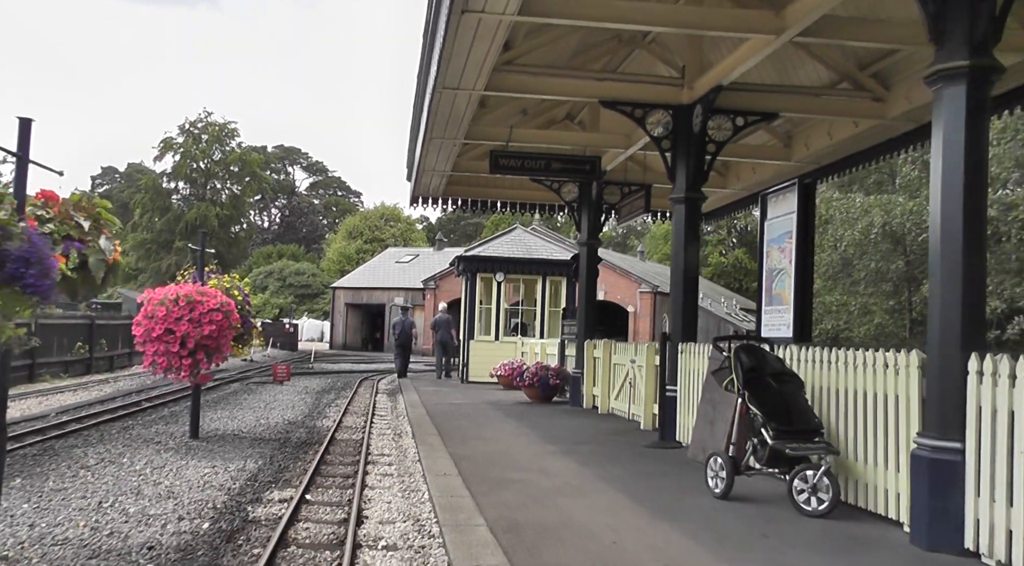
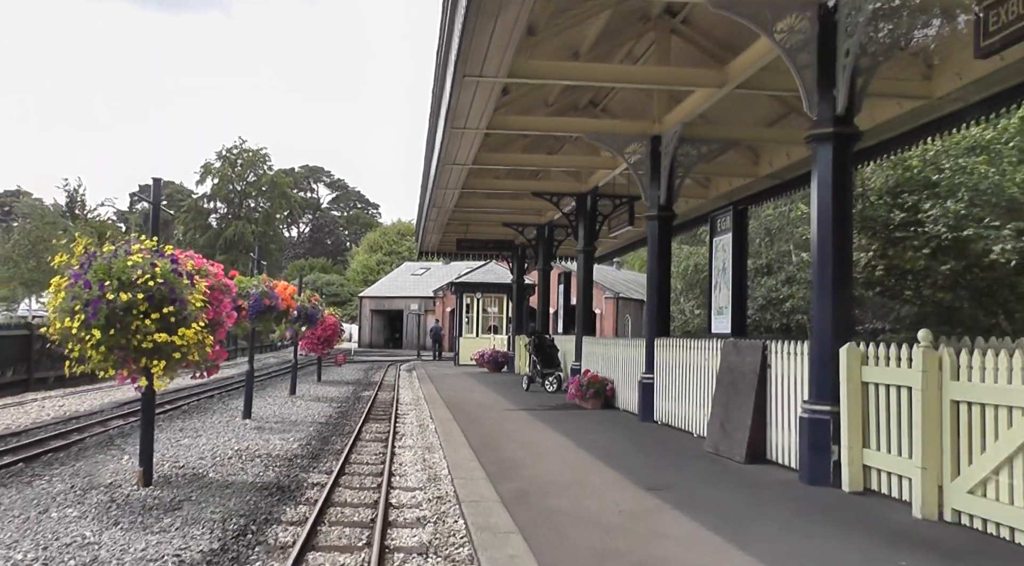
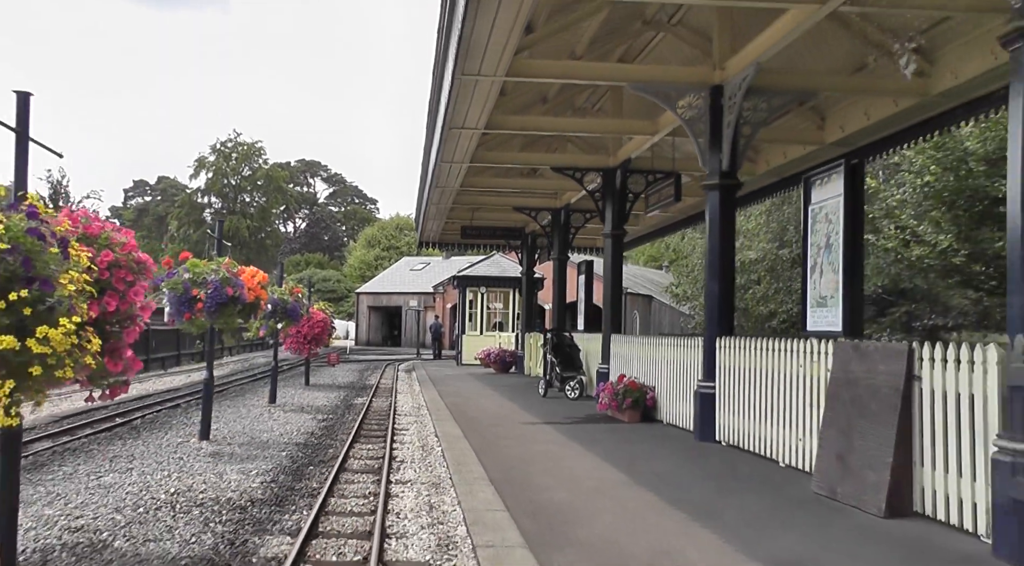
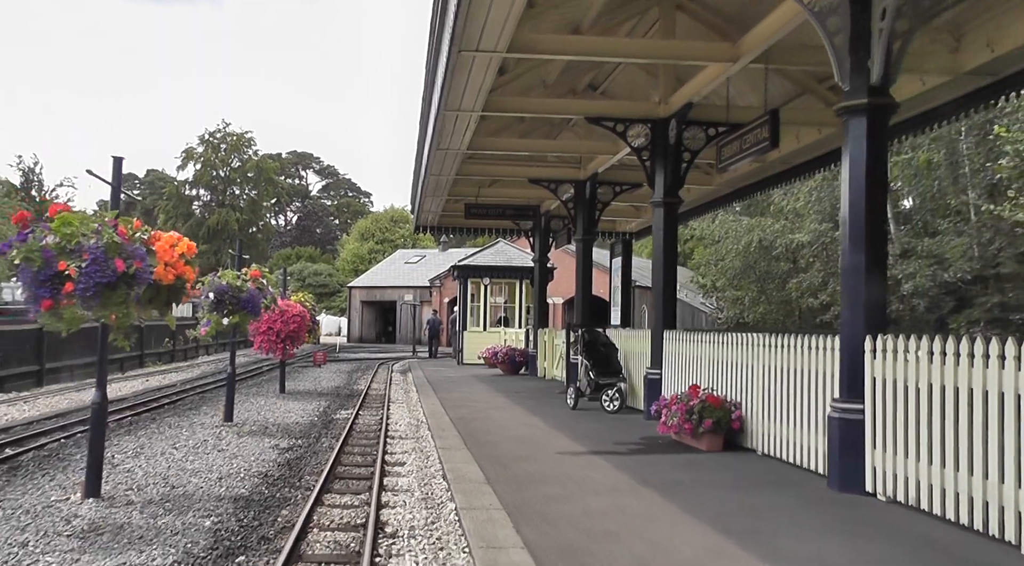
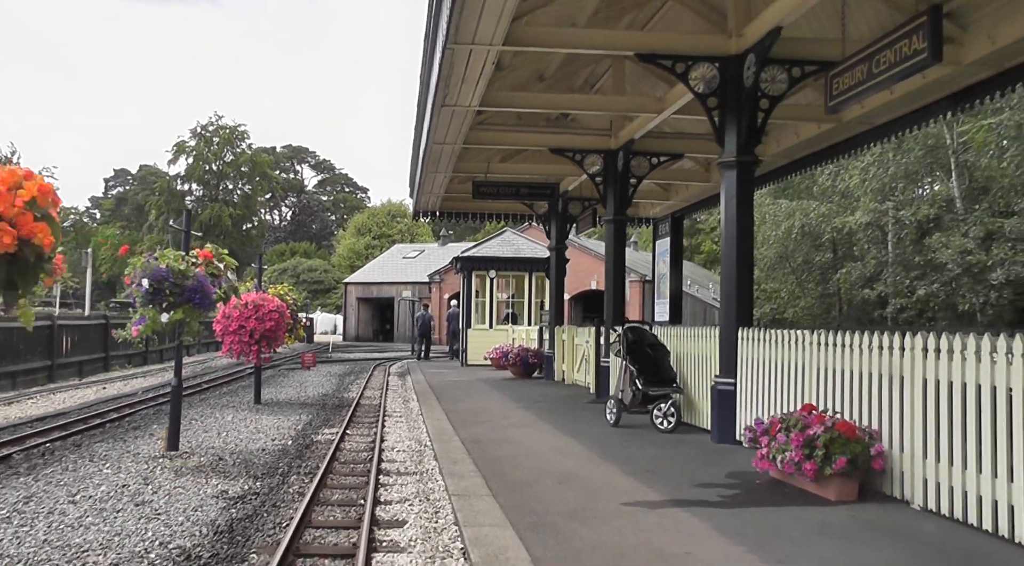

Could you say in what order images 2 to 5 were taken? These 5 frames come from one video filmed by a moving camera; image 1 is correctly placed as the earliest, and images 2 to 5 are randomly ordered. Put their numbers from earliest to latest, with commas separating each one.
5, 4, 3, 2
